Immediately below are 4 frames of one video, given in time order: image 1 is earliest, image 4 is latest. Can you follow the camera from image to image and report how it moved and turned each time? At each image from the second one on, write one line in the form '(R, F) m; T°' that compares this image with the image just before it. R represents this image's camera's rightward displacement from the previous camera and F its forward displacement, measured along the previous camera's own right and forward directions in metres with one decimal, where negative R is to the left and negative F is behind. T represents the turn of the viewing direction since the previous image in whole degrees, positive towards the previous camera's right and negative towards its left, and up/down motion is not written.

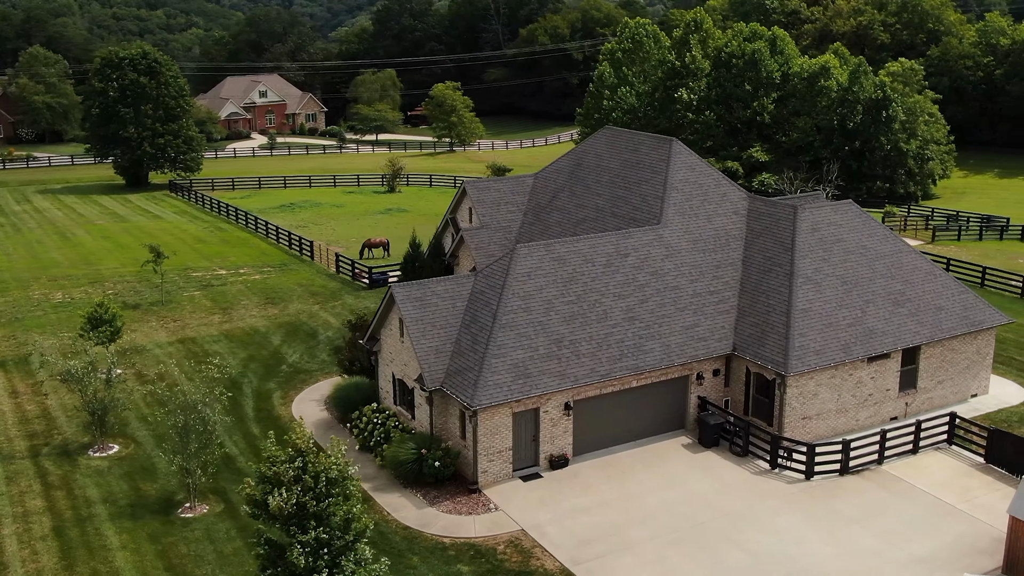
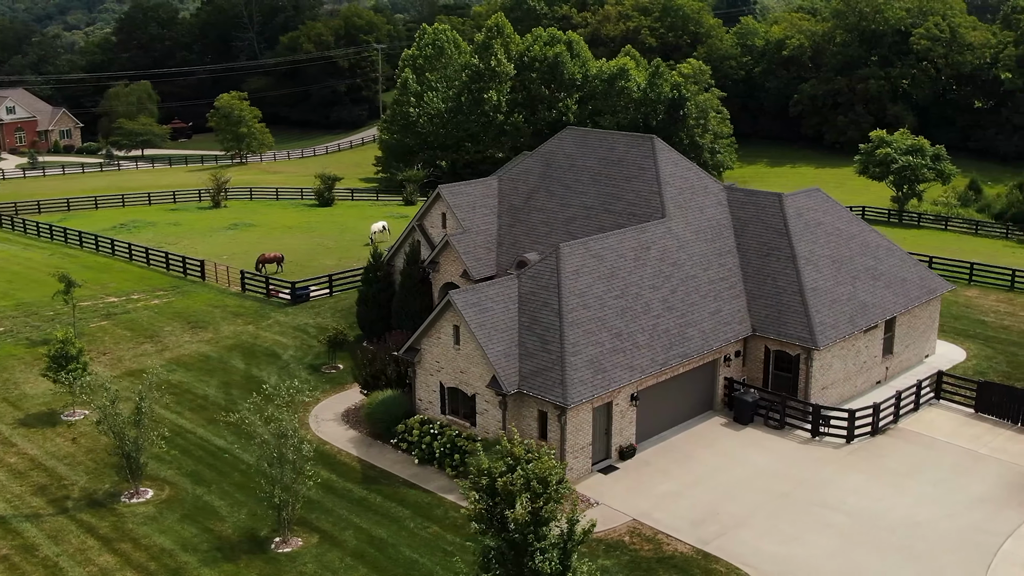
(-8.4, +0.9) m; +15°
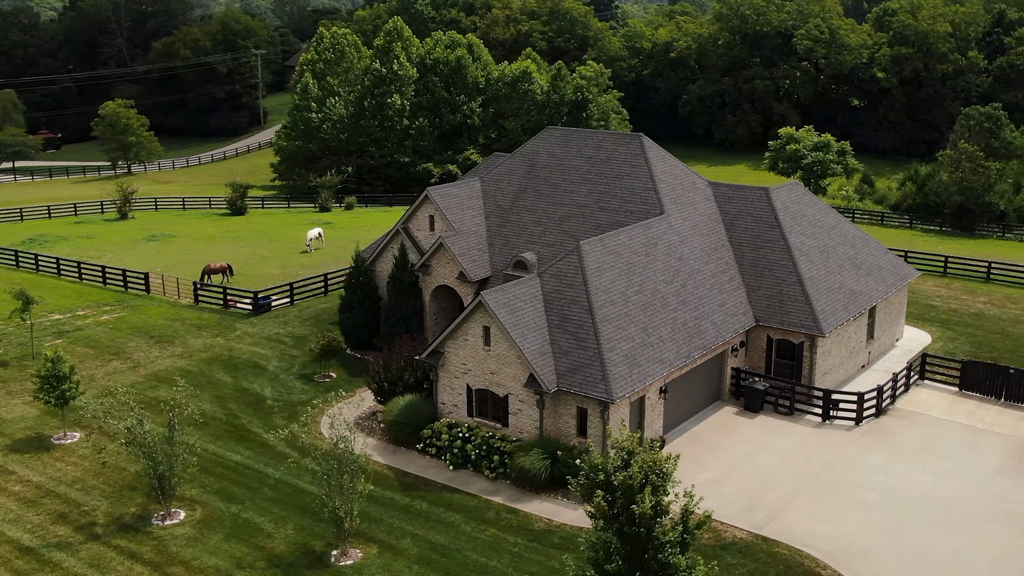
(-4.3, +0.3) m; +8°
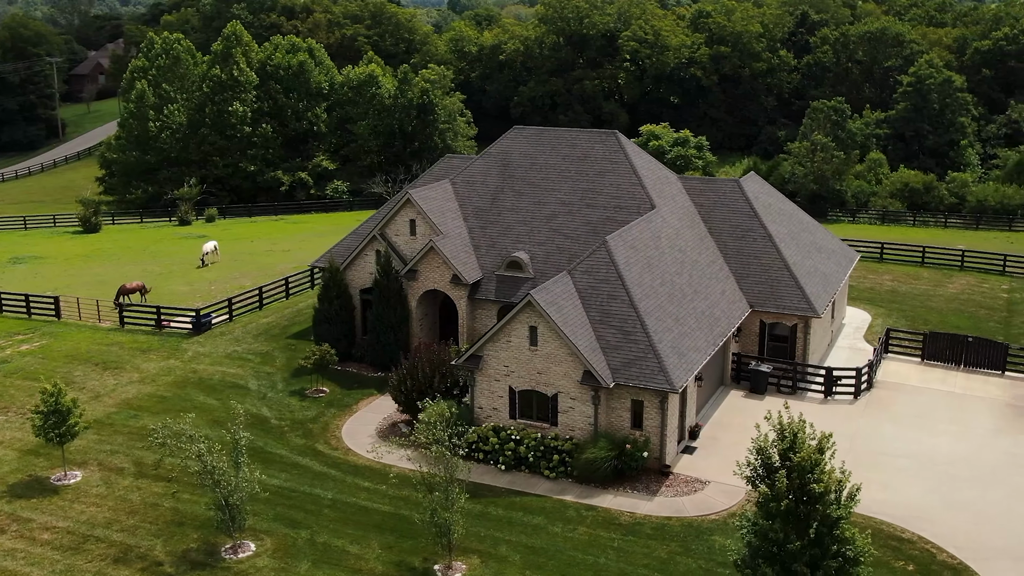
(-6.6, +0.9) m; +12°
